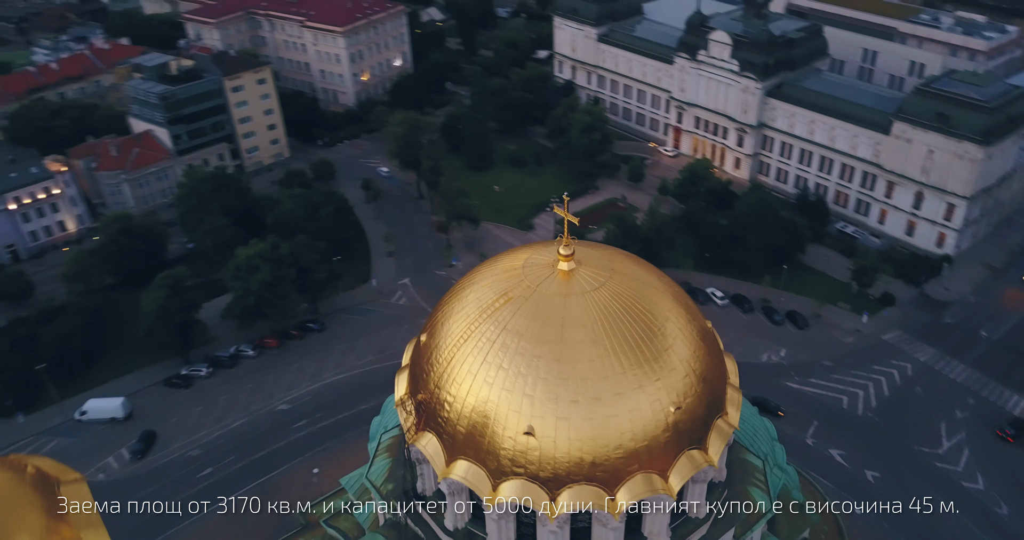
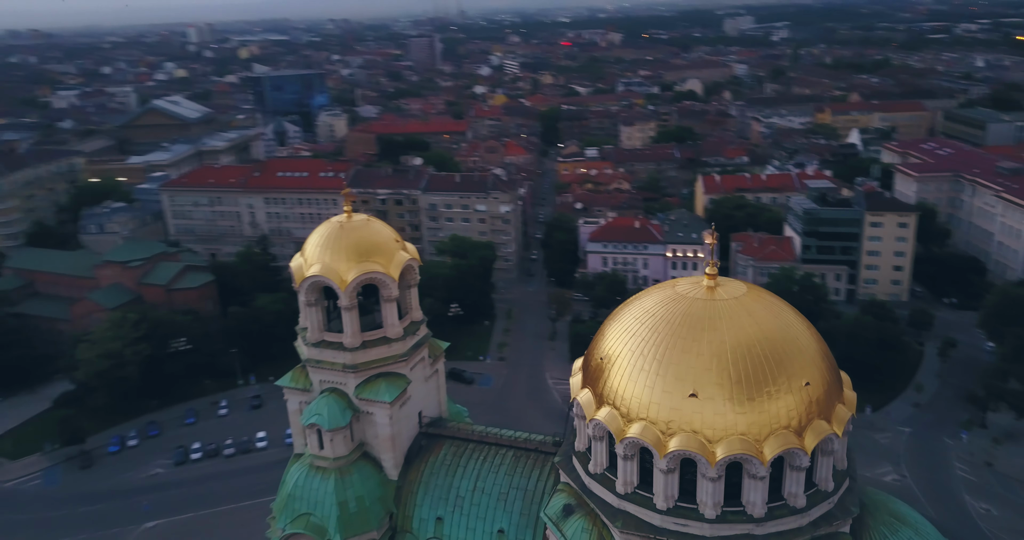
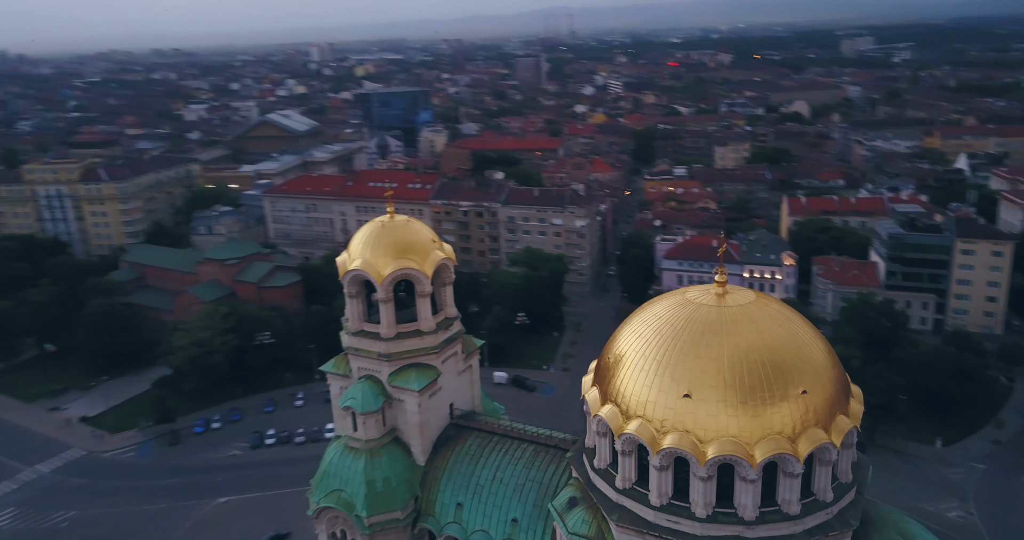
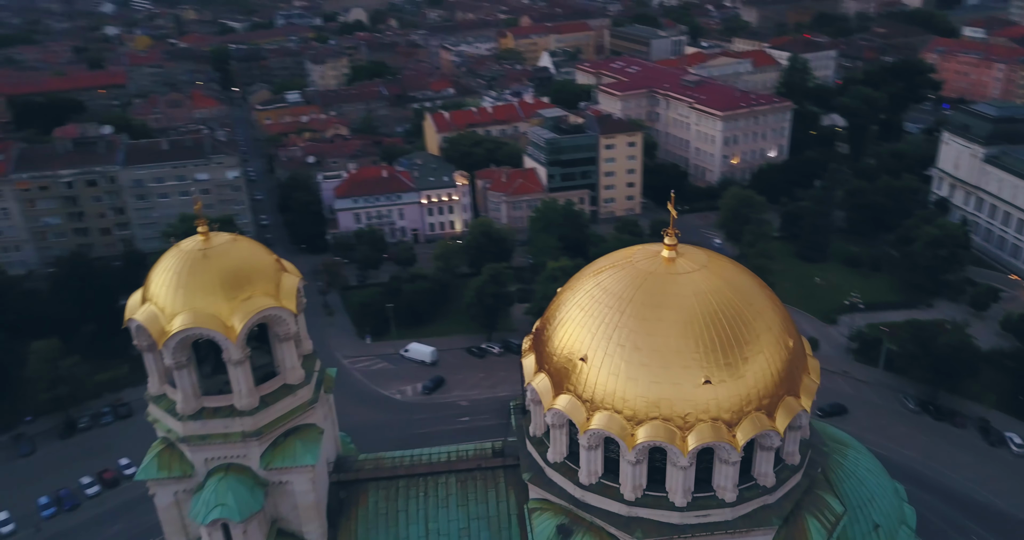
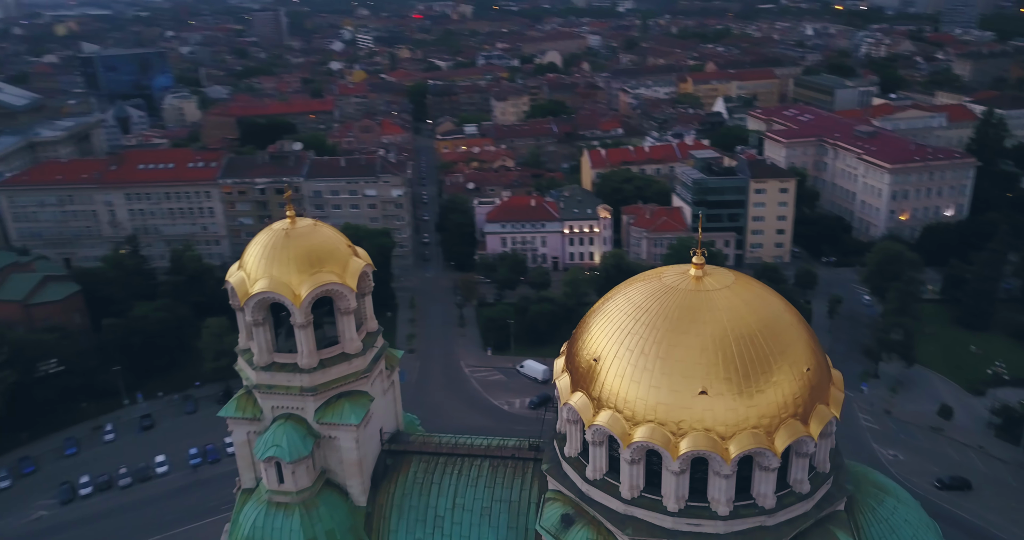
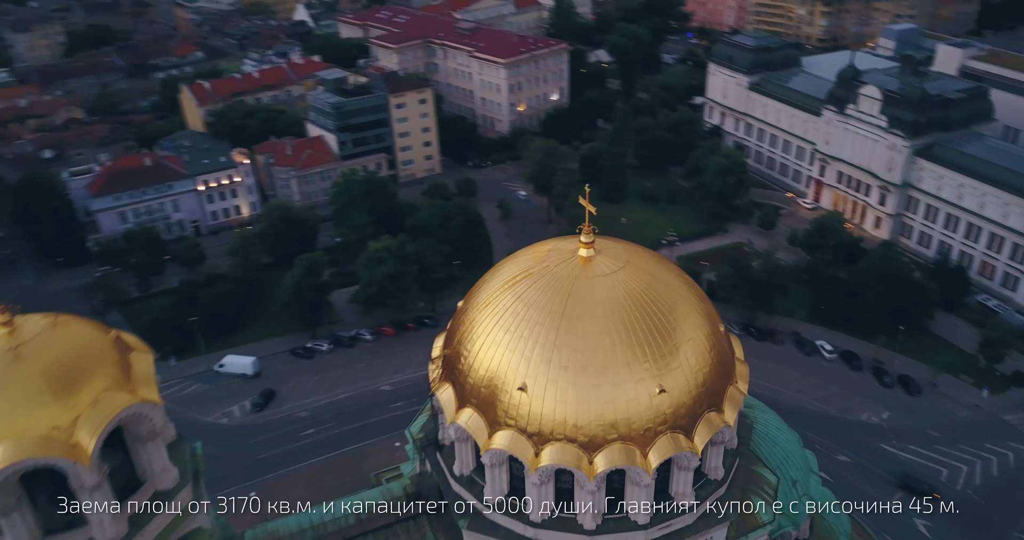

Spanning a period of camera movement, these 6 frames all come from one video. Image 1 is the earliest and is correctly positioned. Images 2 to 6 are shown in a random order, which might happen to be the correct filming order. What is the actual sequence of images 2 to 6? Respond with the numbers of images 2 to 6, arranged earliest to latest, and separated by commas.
6, 4, 5, 2, 3
